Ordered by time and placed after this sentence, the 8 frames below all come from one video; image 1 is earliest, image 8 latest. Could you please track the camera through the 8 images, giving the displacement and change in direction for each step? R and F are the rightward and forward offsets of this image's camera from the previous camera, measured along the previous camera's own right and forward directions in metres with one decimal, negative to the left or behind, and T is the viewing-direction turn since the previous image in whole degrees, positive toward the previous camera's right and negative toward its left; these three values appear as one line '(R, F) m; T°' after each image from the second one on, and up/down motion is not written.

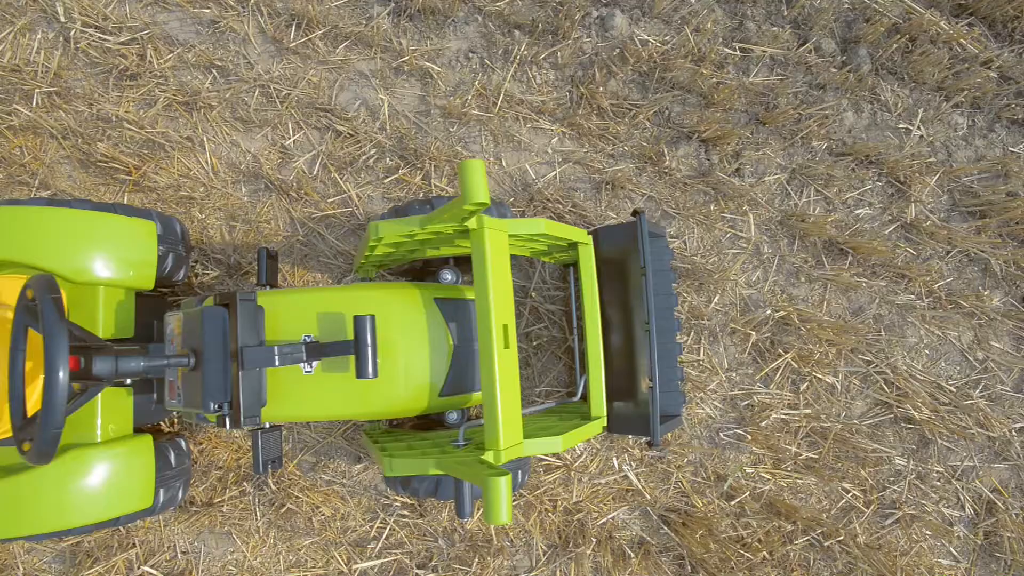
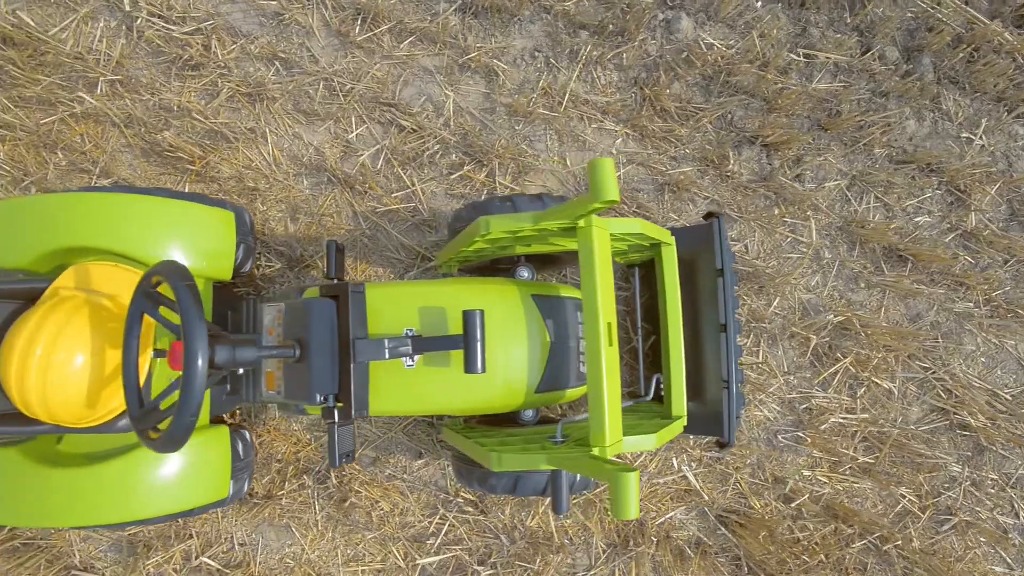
(-0.3, 0.0) m; 0°
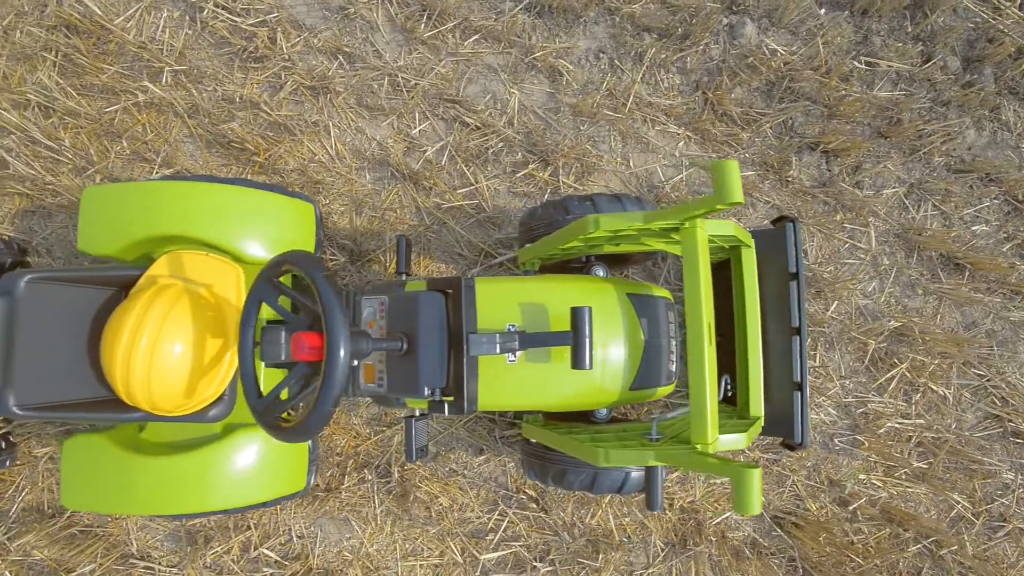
(-0.3, 0.0) m; 0°
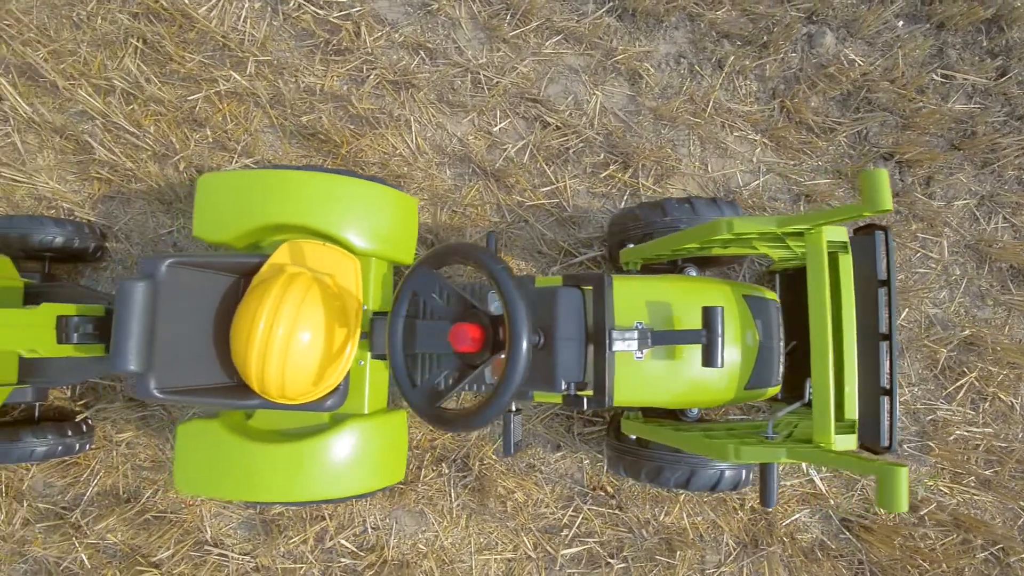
(-0.3, 0.0) m; 0°
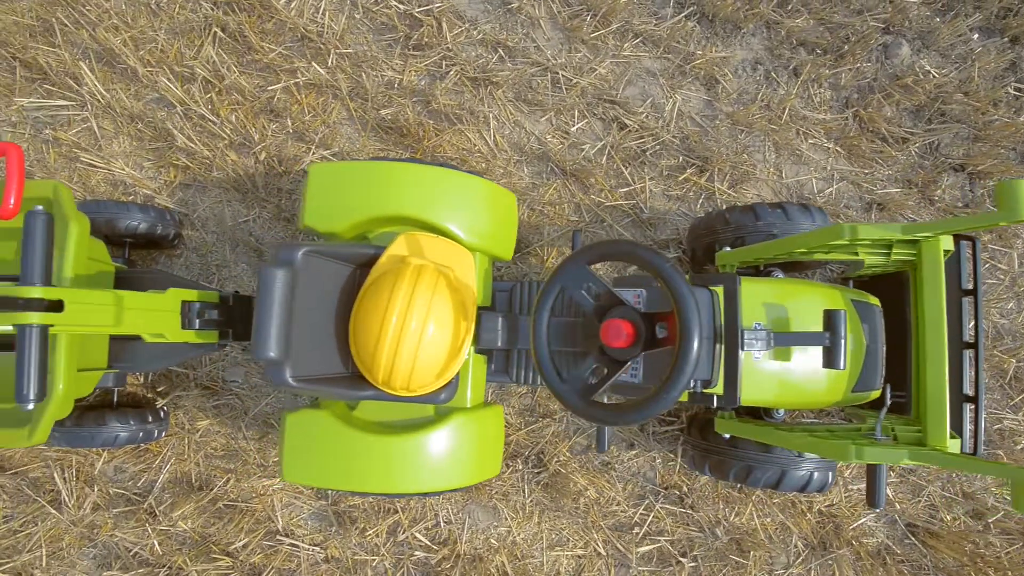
(-0.3, 0.0) m; 0°
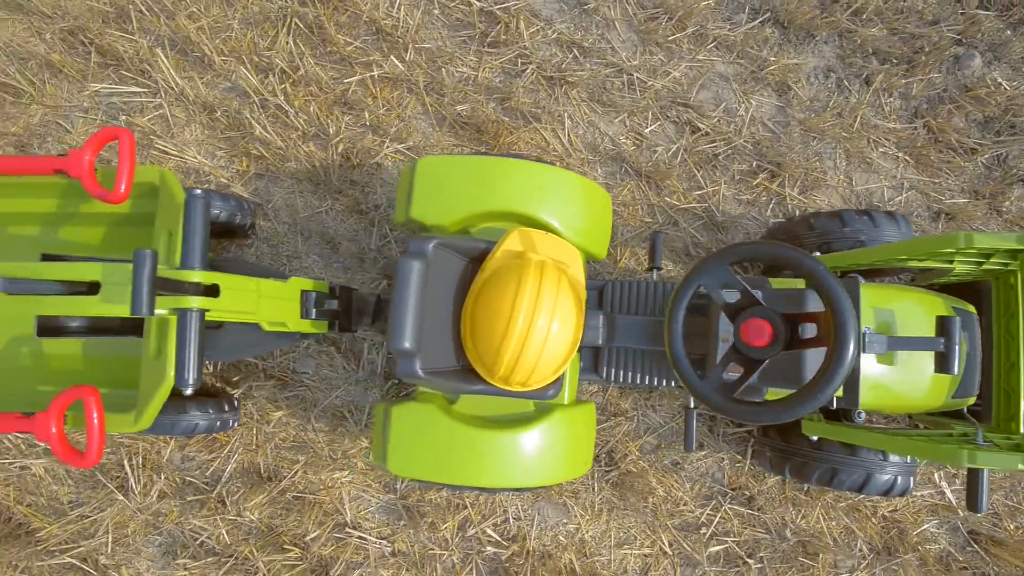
(-0.3, 0.0) m; 0°
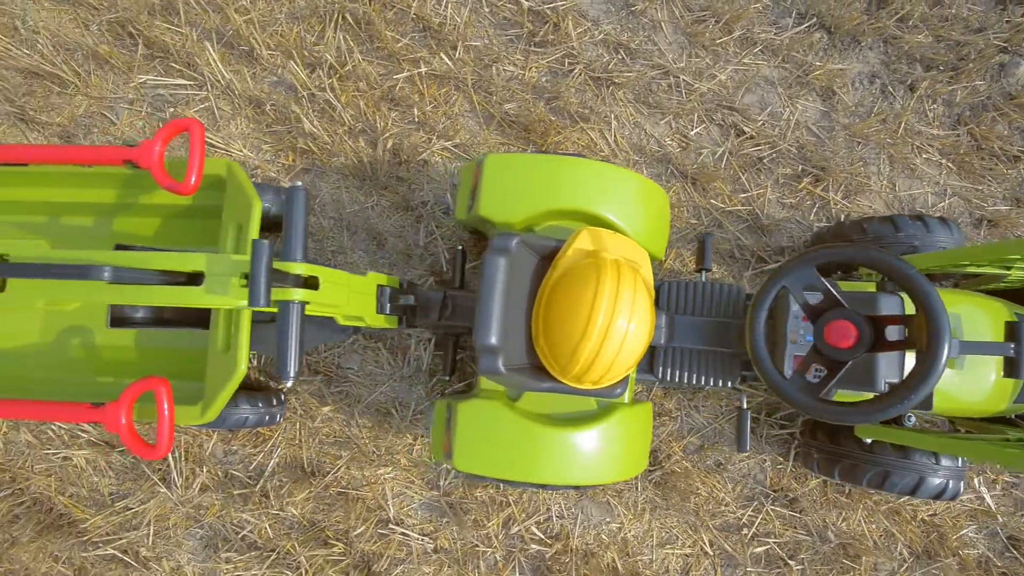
(-0.2, 0.0) m; 0°
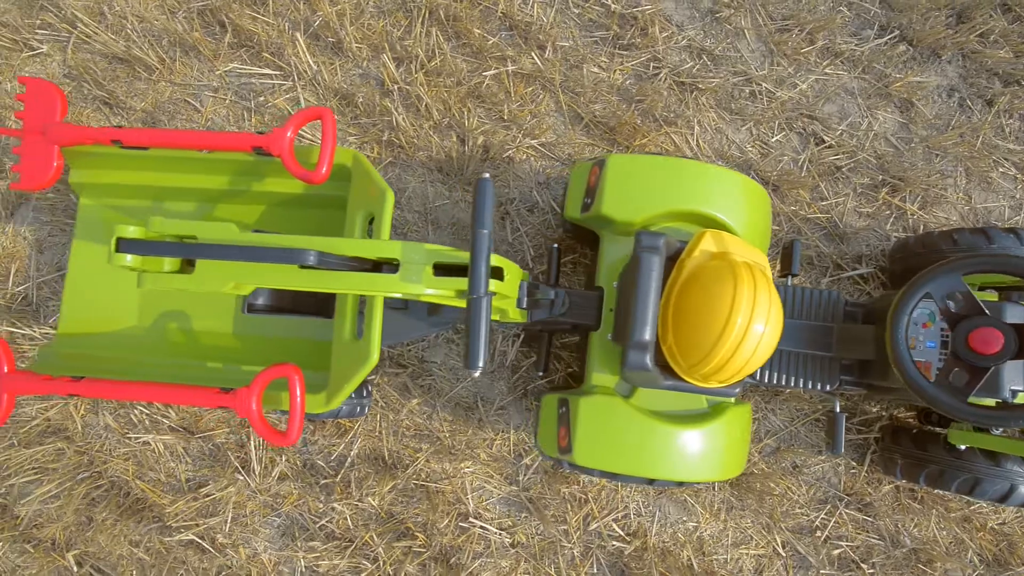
(-0.4, 0.0) m; +1°
